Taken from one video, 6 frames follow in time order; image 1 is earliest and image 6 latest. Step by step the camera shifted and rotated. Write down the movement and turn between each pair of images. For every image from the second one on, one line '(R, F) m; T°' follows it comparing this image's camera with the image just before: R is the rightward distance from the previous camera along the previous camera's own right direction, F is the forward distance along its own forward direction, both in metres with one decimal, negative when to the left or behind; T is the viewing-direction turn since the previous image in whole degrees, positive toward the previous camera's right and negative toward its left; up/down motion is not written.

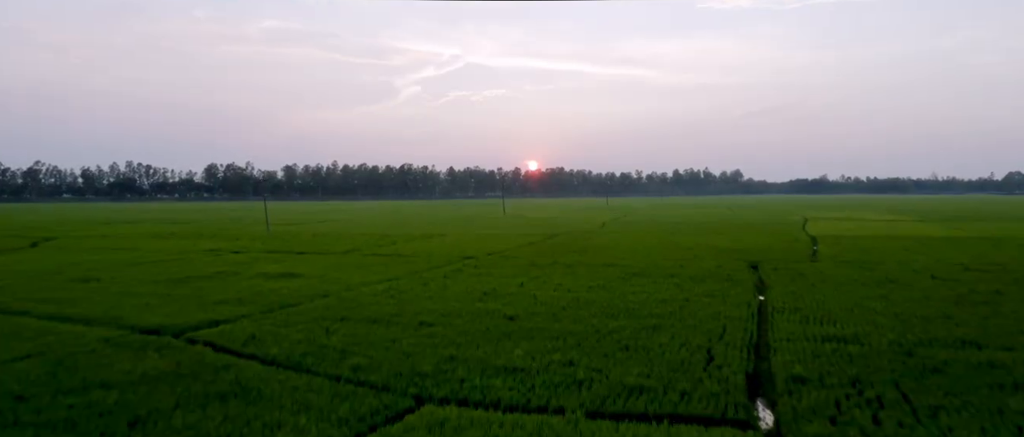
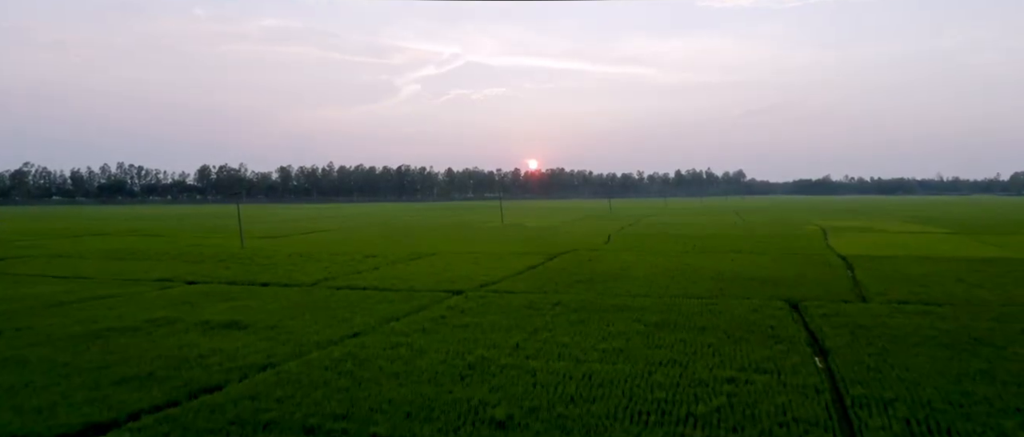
(+0.1, +2.3) m; 0°
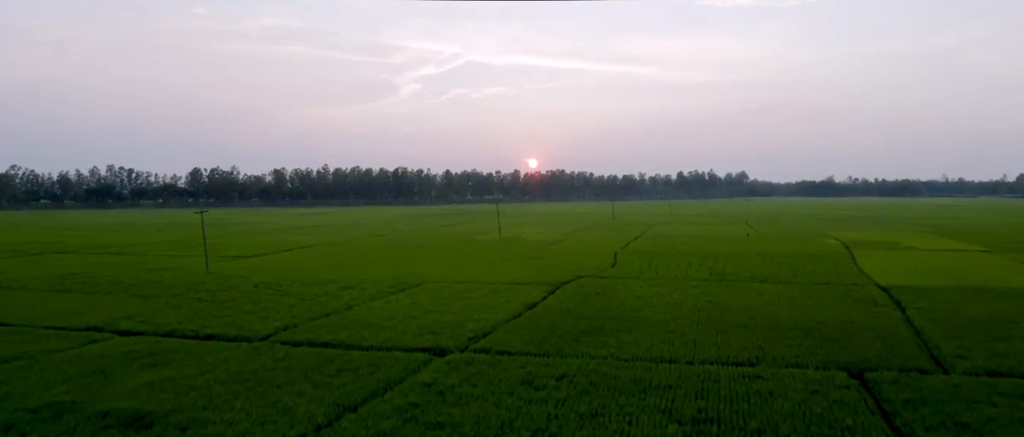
(+0.1, +2.5) m; 0°
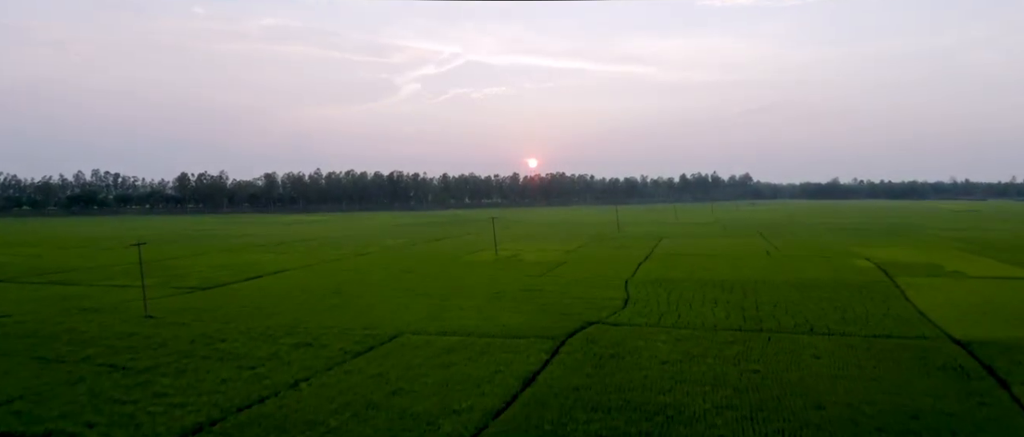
(+0.1, +3.5) m; 0°
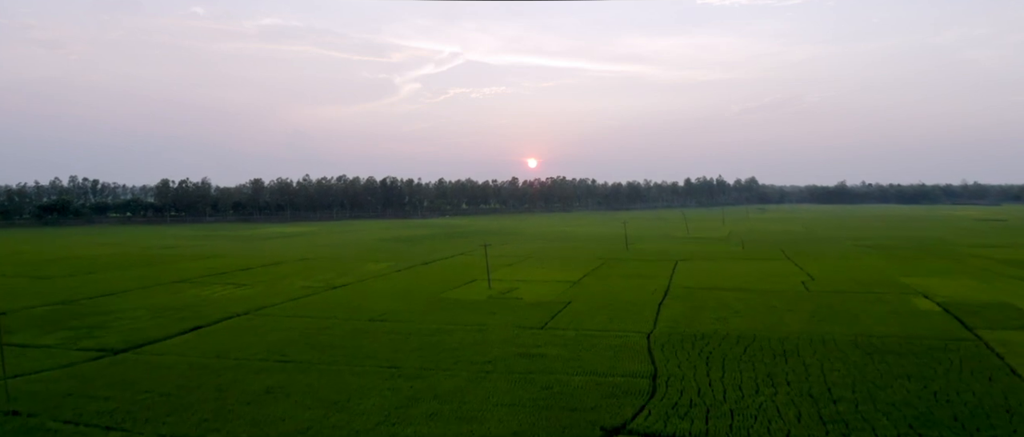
(+0.2, +5.0) m; 0°
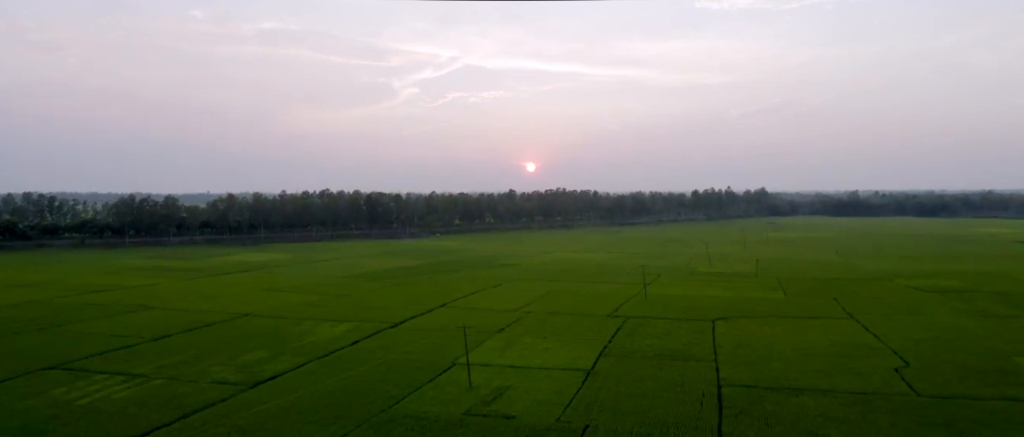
(+0.3, +8.6) m; 0°
